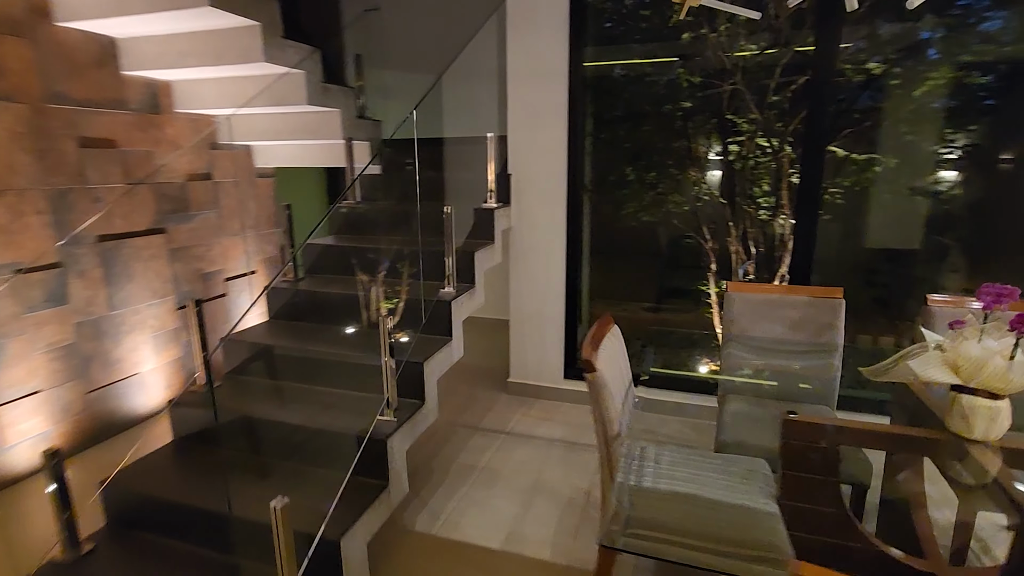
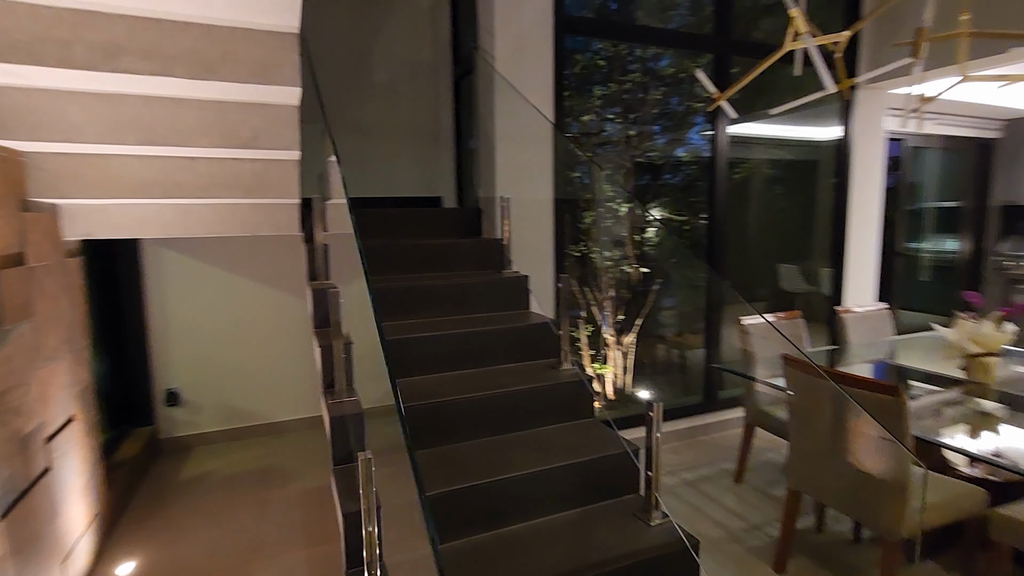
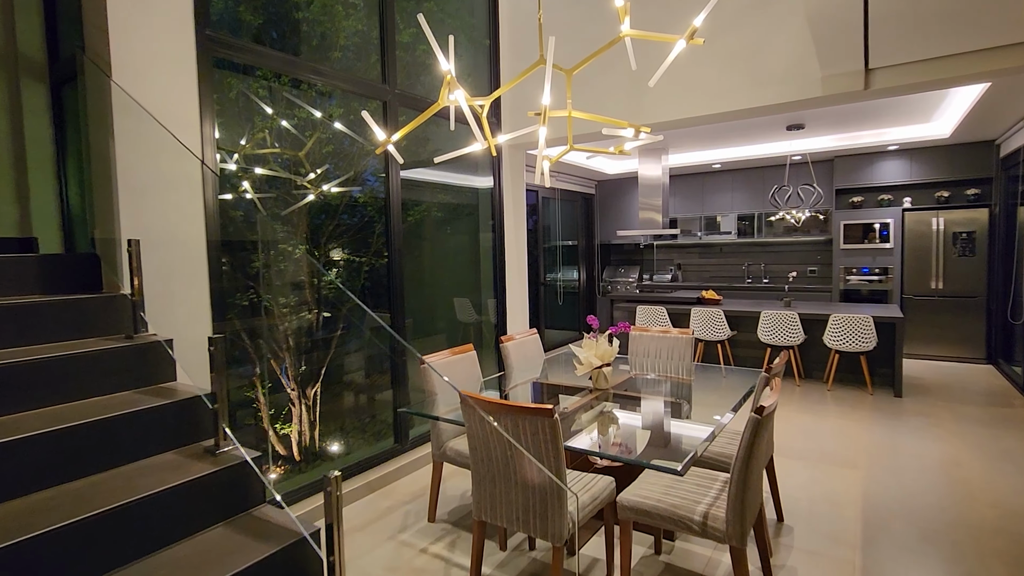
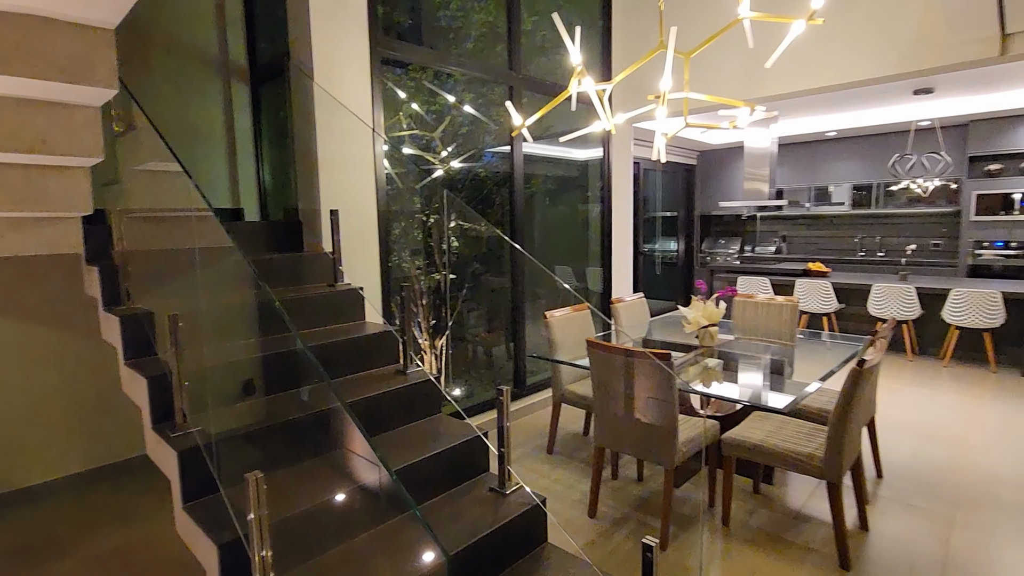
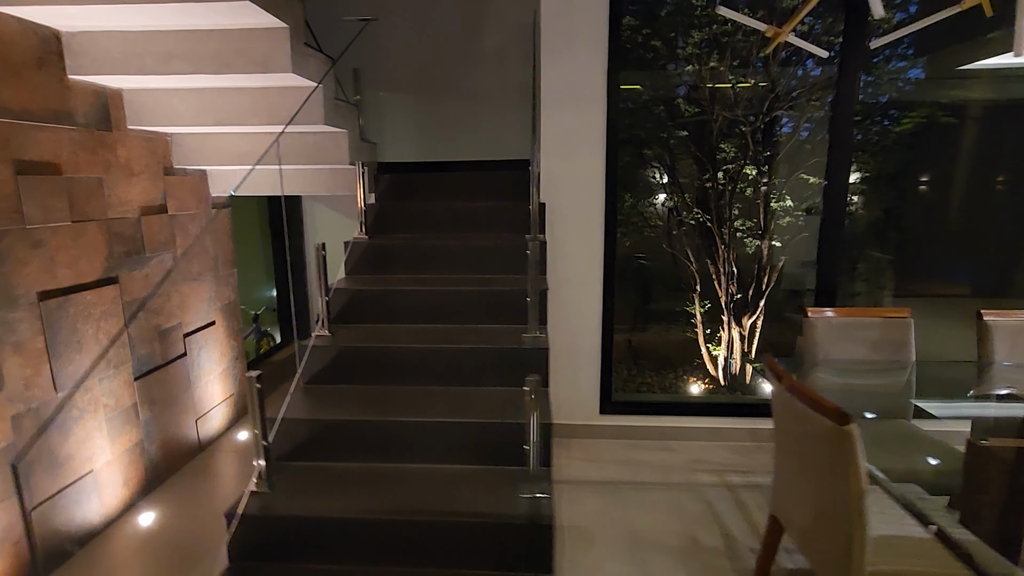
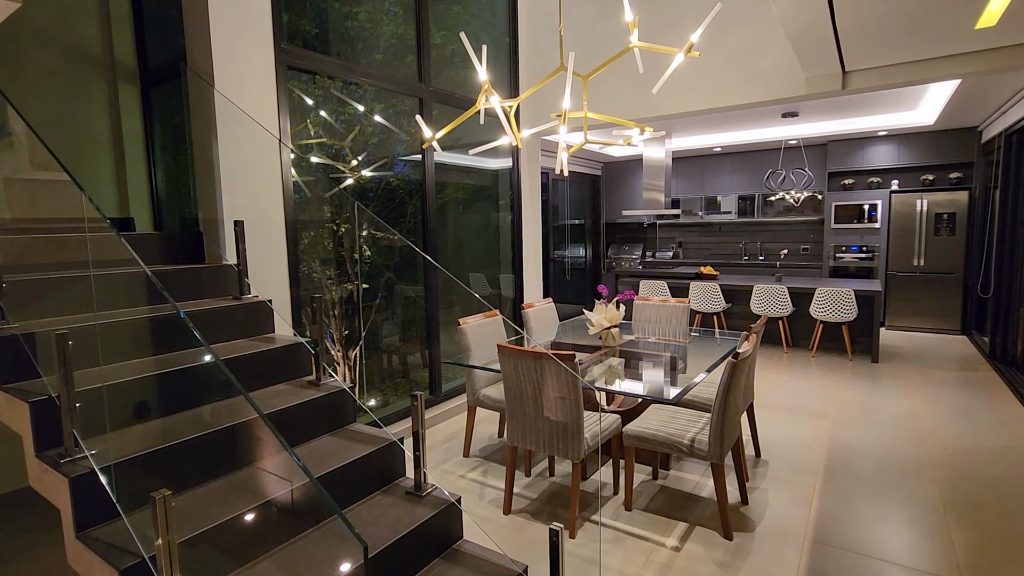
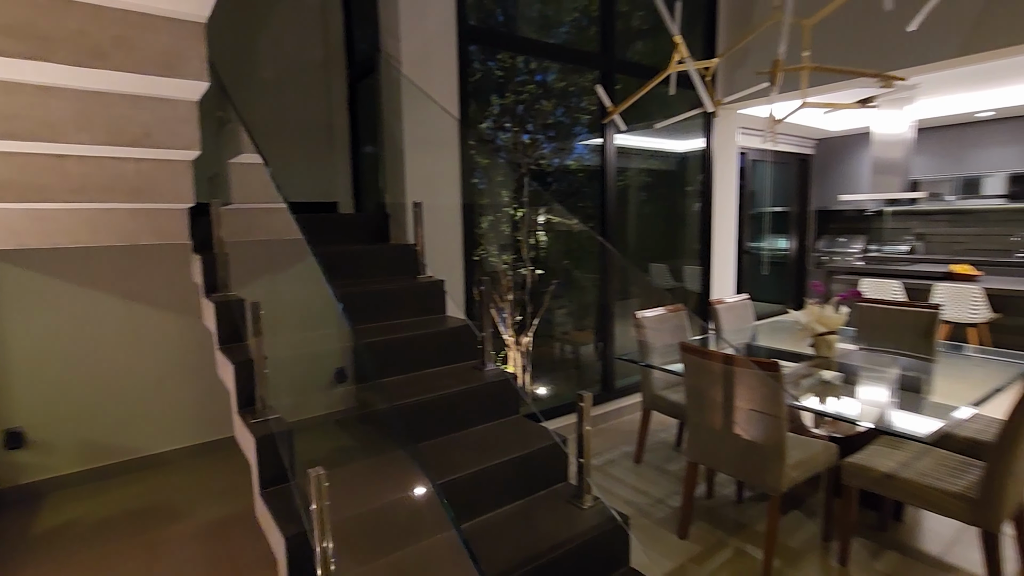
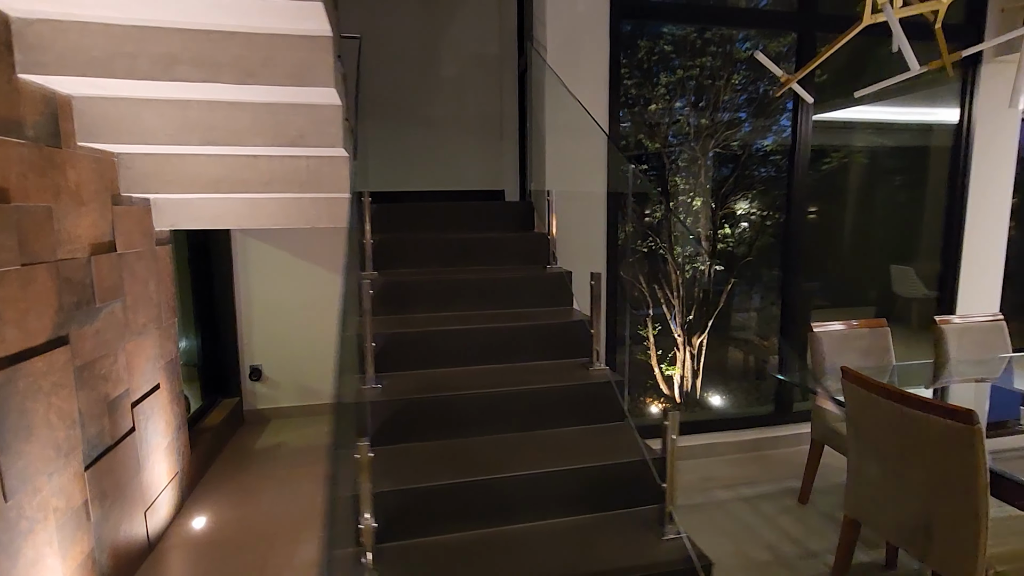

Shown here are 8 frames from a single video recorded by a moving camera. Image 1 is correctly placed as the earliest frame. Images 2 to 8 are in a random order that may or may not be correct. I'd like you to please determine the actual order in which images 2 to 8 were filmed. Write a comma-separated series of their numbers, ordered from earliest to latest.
5, 8, 2, 7, 4, 6, 3
